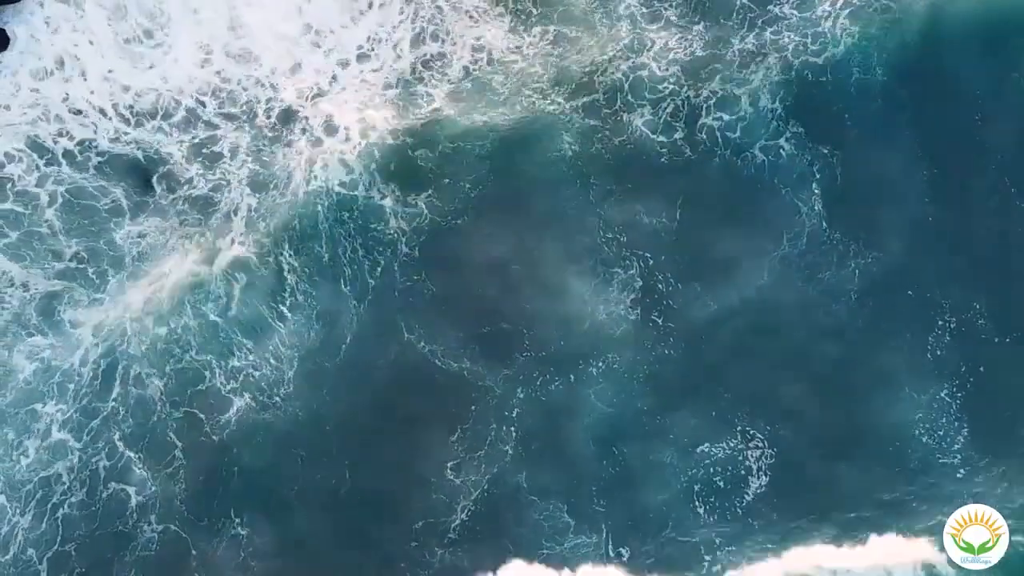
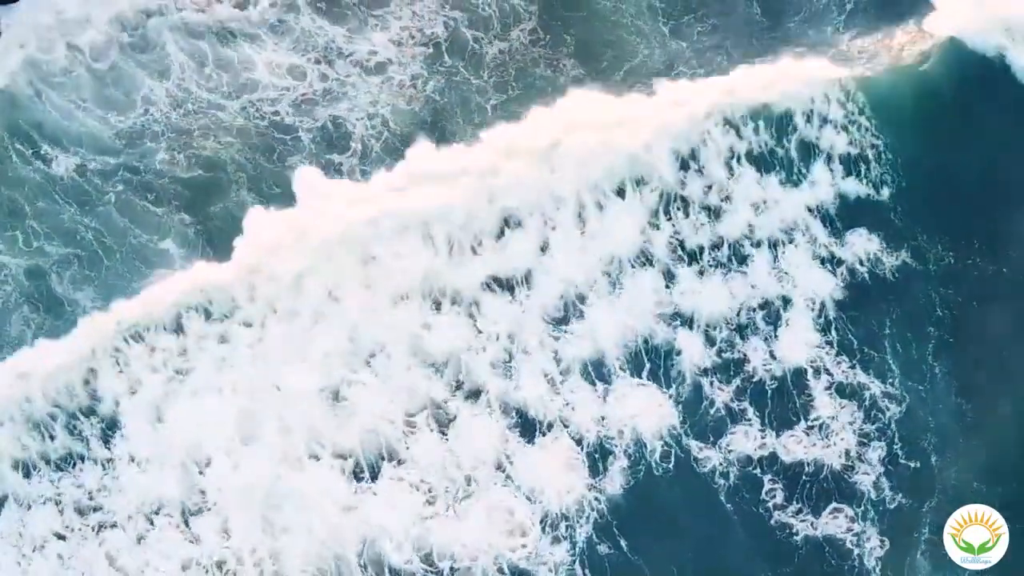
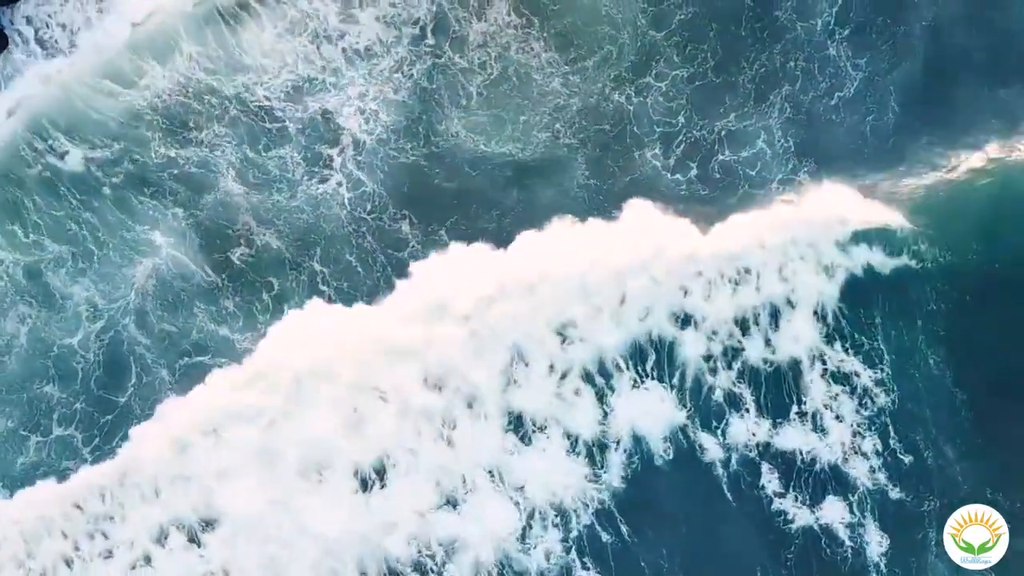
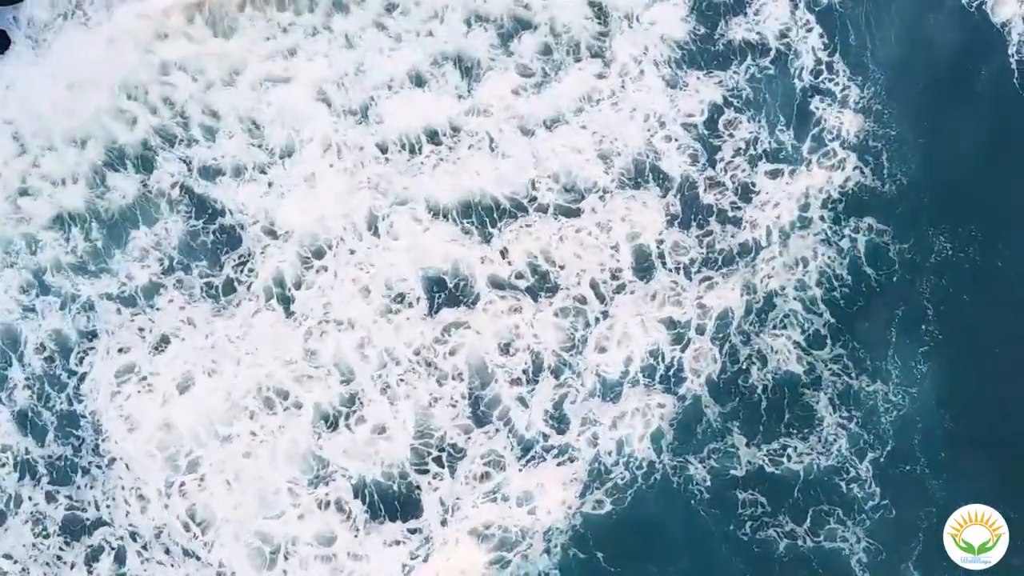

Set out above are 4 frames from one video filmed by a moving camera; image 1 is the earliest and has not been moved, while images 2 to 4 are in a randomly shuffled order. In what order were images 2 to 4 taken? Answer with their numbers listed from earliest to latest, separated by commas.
3, 2, 4
